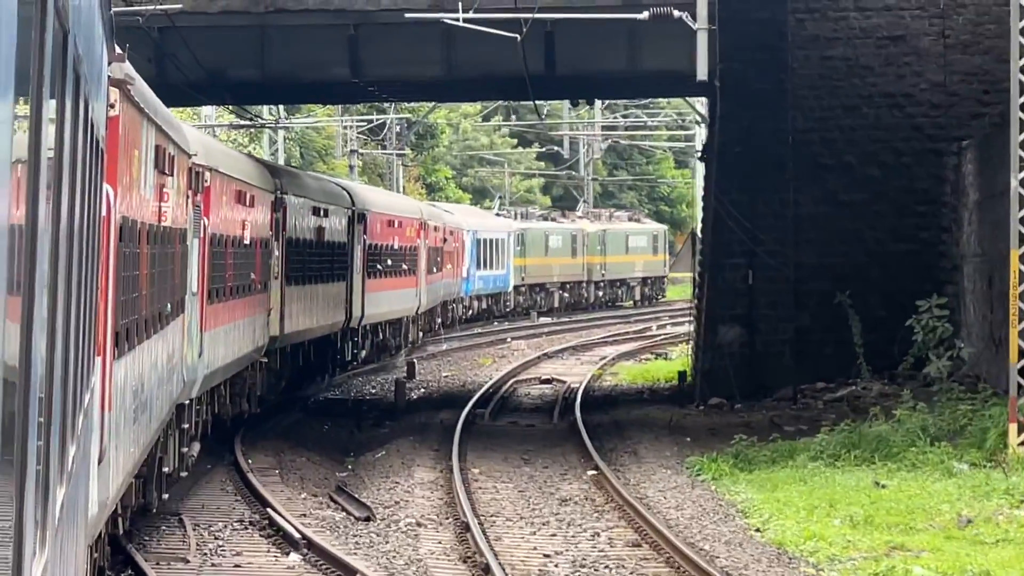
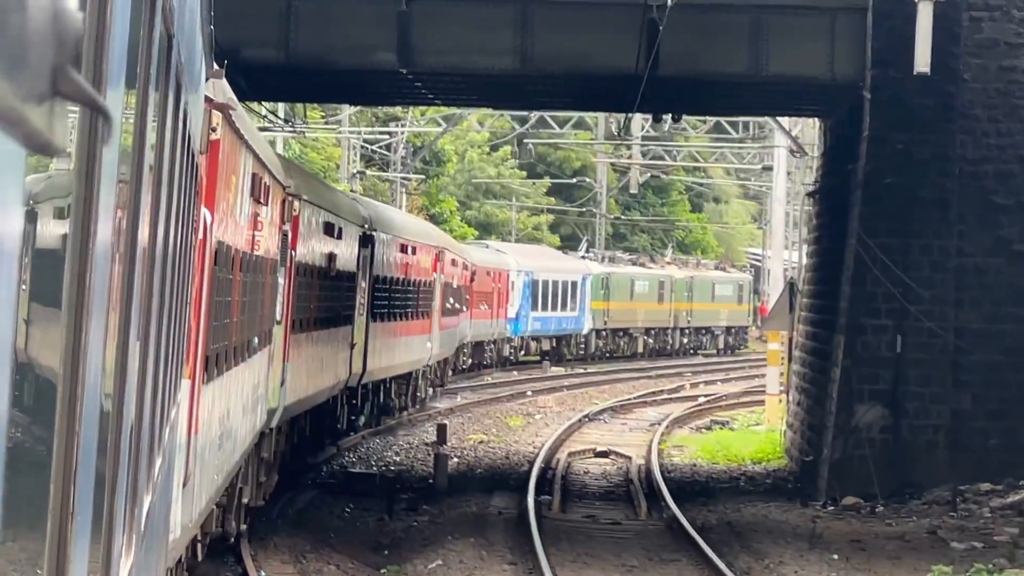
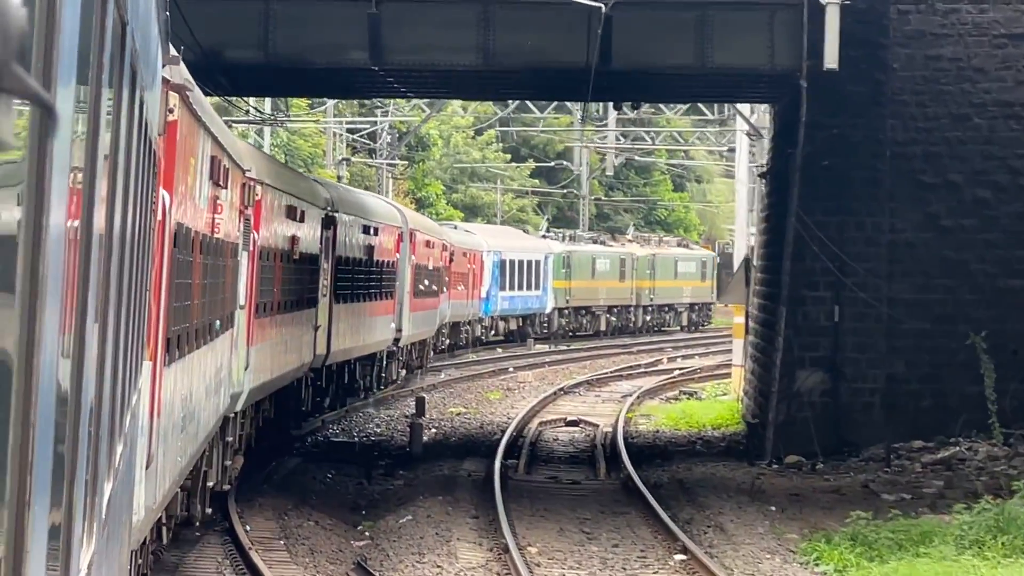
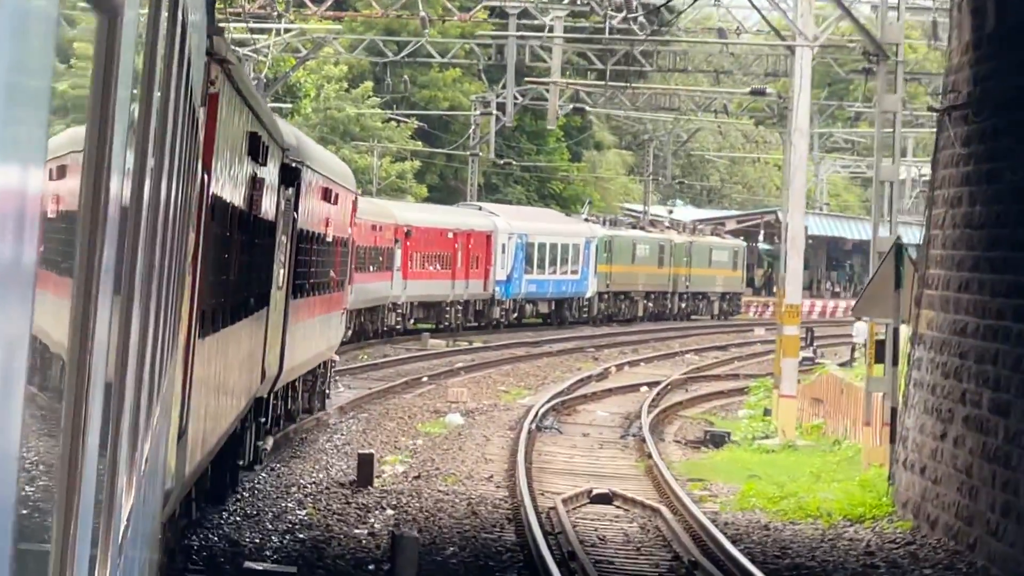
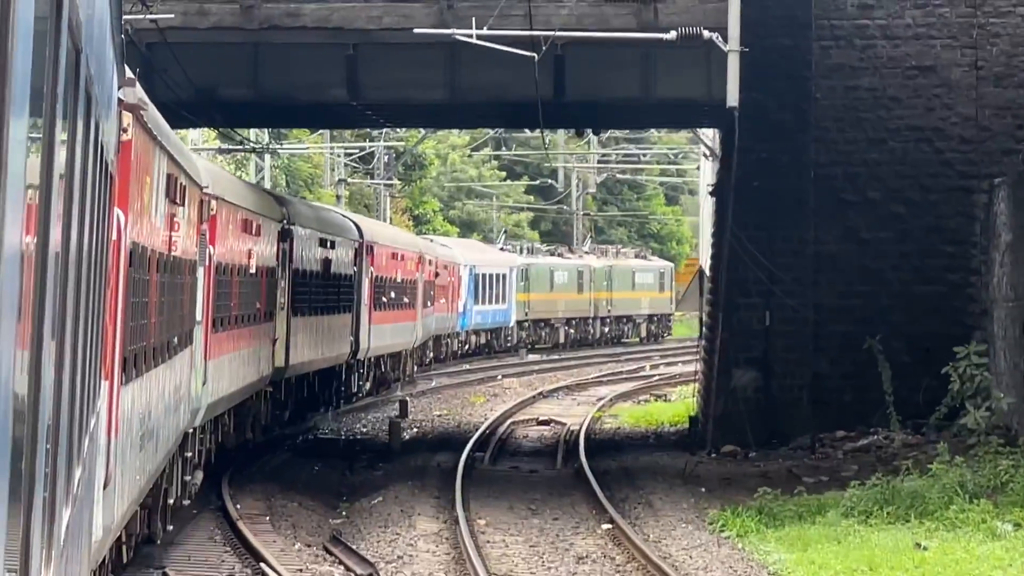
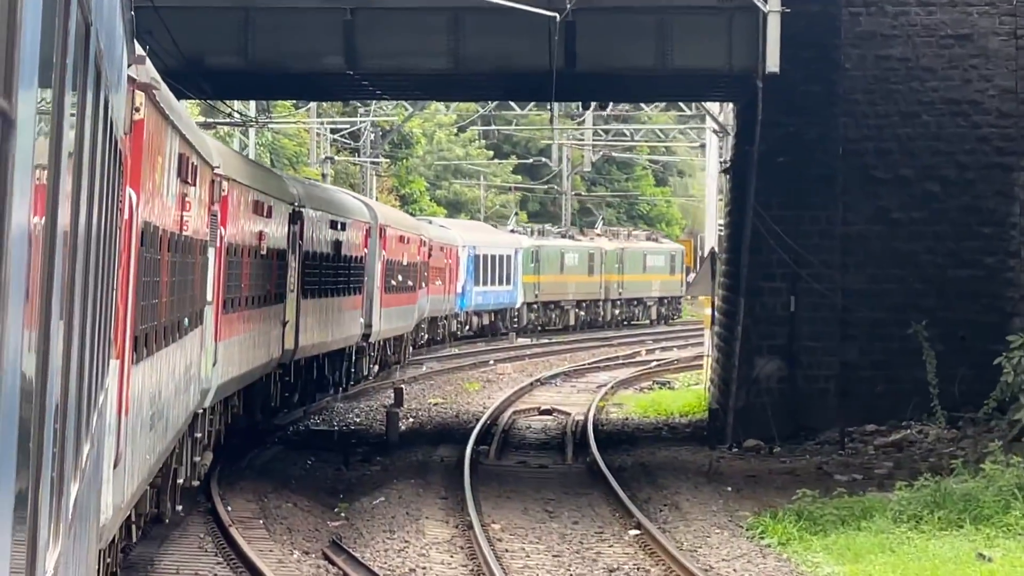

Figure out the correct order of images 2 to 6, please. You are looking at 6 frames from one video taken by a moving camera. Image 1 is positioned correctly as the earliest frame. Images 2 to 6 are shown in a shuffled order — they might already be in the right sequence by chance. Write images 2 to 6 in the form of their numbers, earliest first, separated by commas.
5, 6, 3, 2, 4
